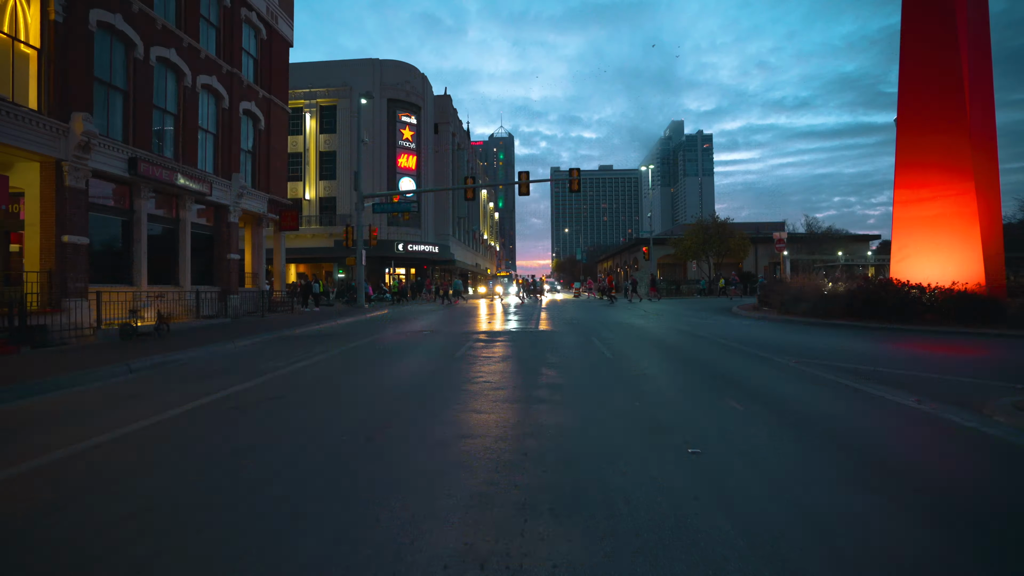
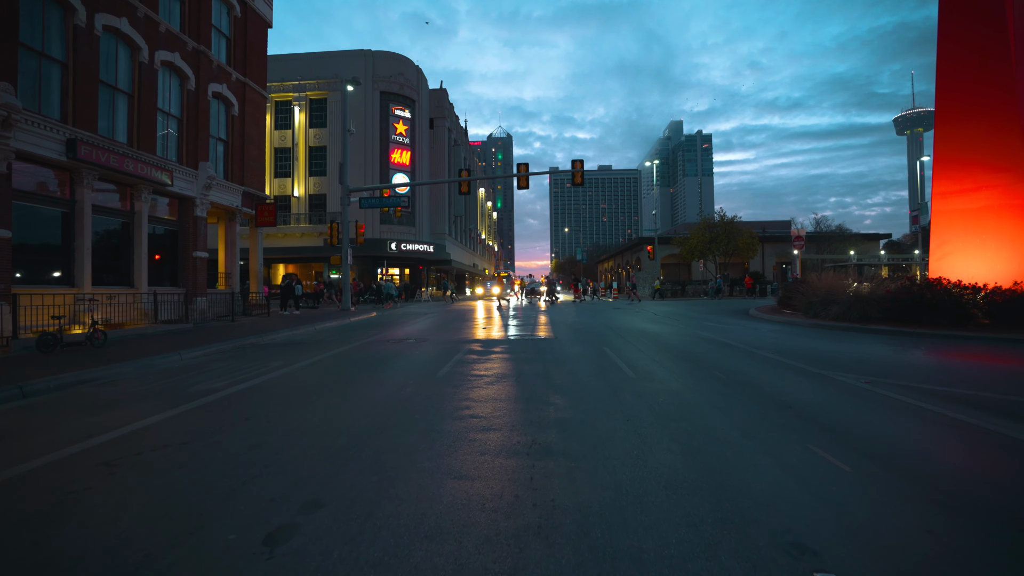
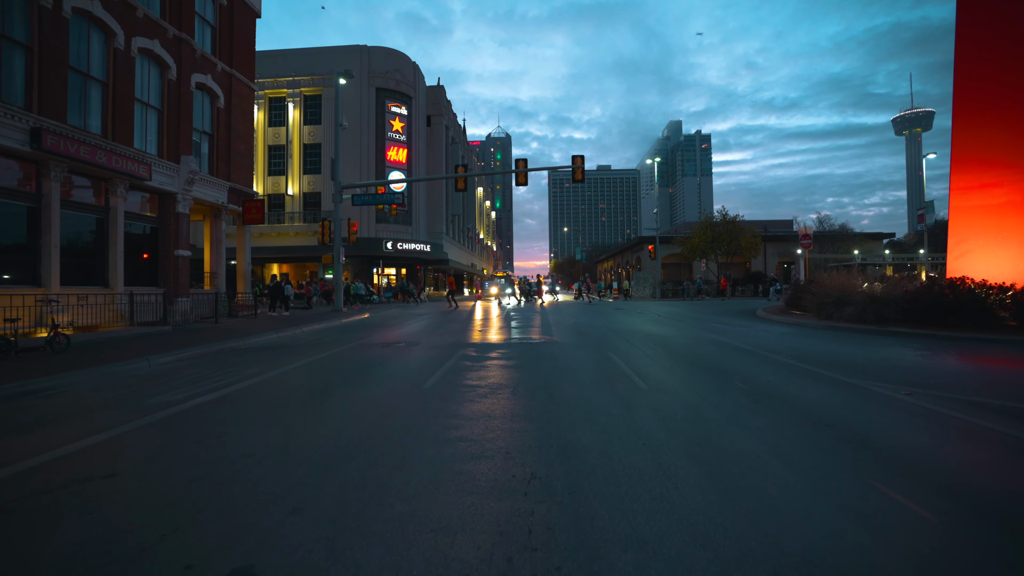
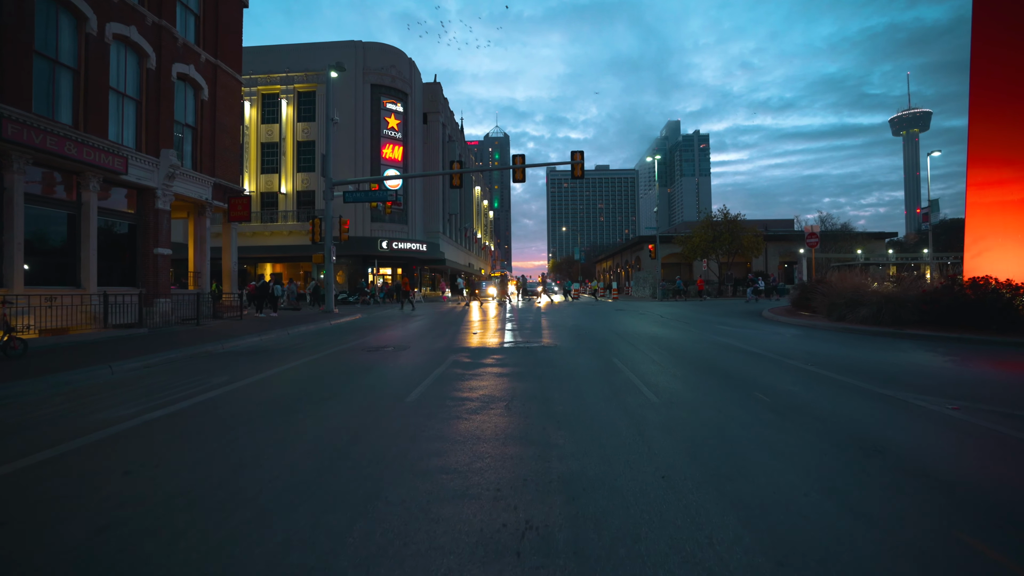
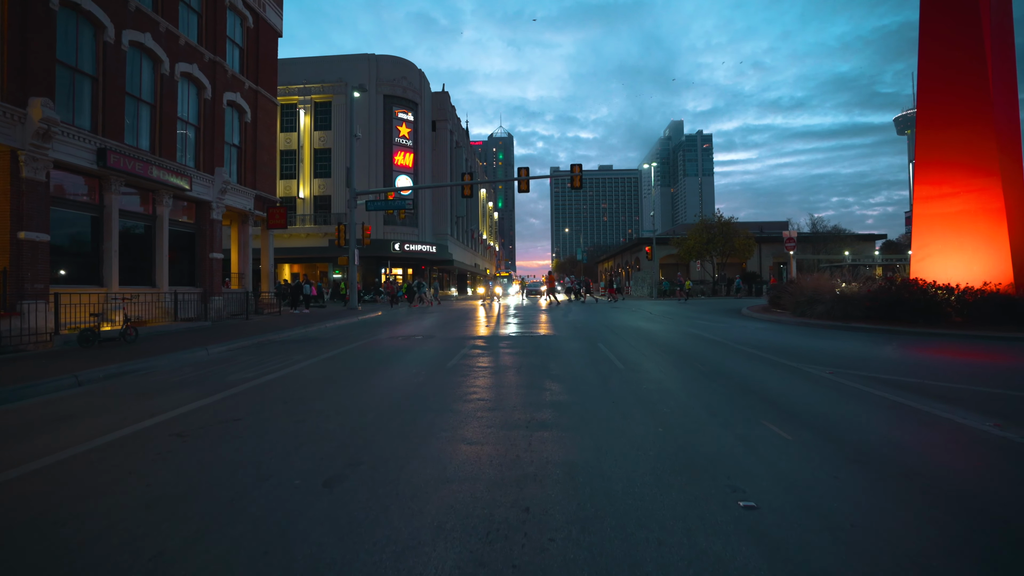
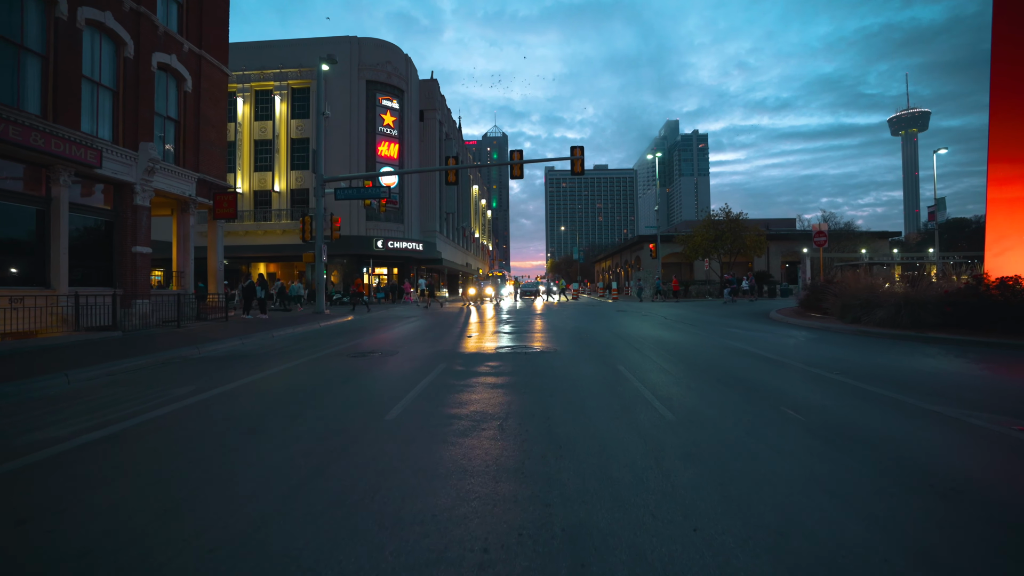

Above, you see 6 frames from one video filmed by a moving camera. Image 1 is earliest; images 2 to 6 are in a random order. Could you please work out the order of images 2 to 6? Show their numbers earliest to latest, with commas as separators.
5, 2, 3, 4, 6
